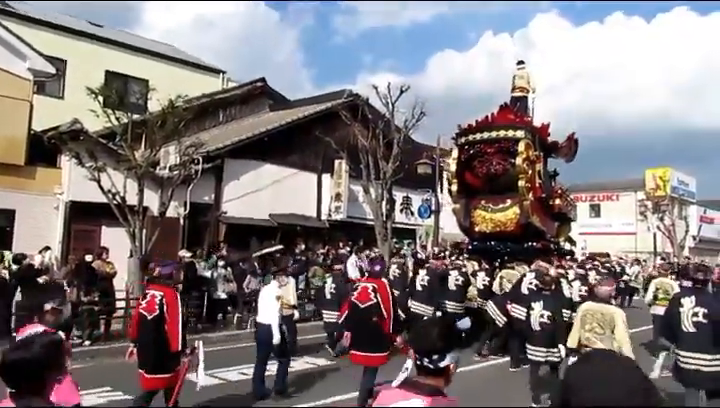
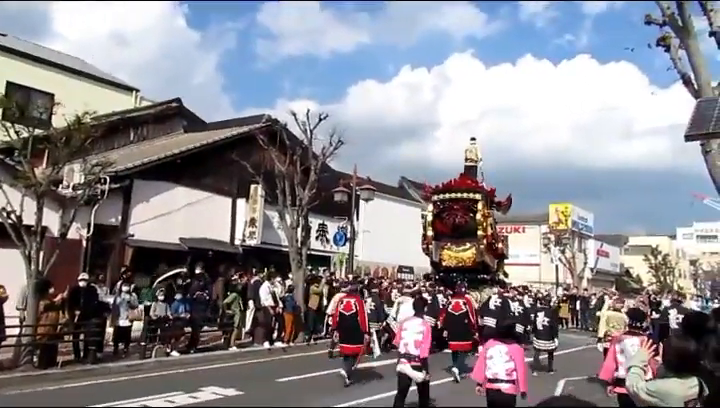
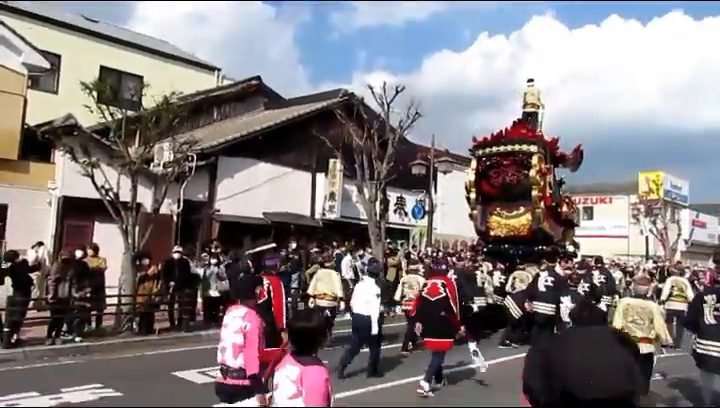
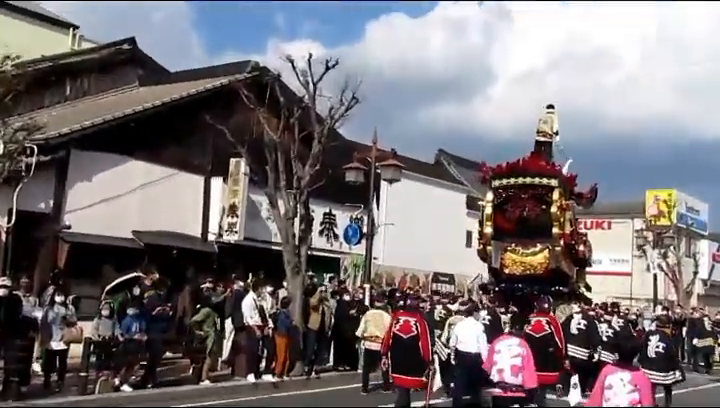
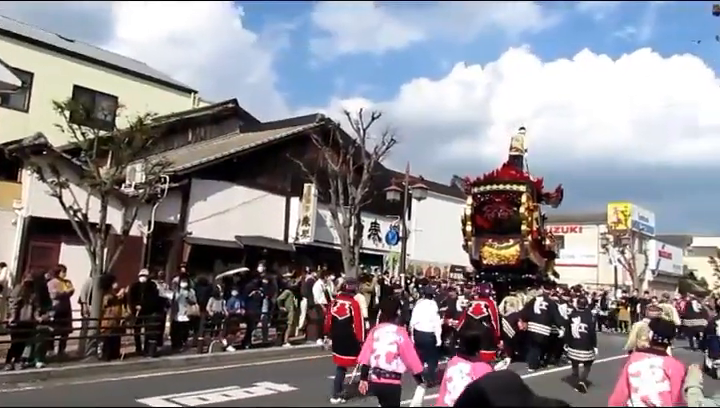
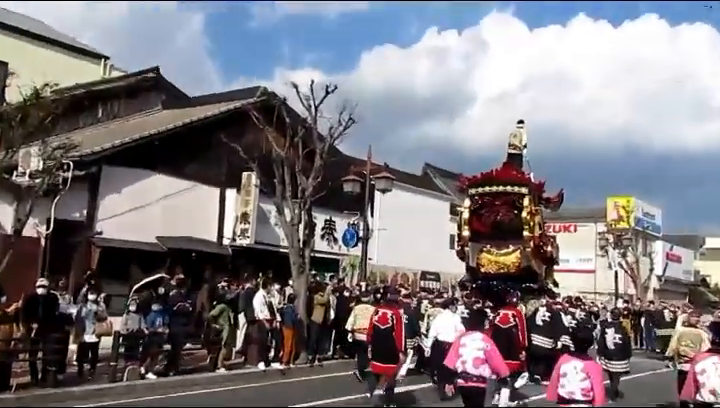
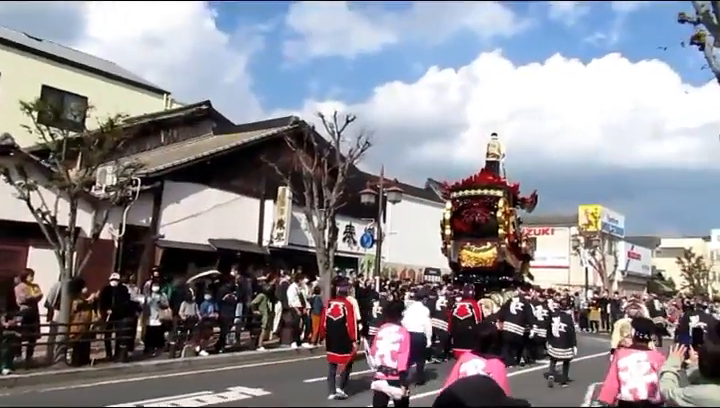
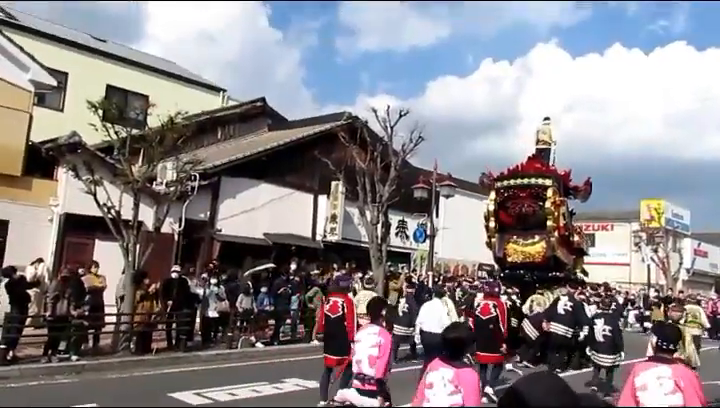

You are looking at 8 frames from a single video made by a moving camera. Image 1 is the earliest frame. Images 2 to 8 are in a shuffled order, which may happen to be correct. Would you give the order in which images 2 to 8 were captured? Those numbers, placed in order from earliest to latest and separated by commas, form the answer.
3, 8, 5, 7, 2, 6, 4
